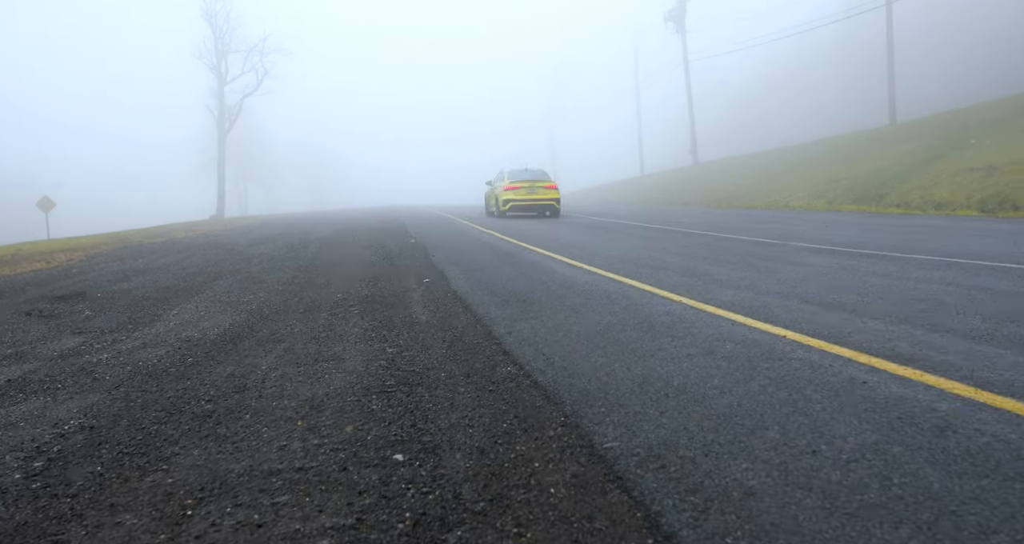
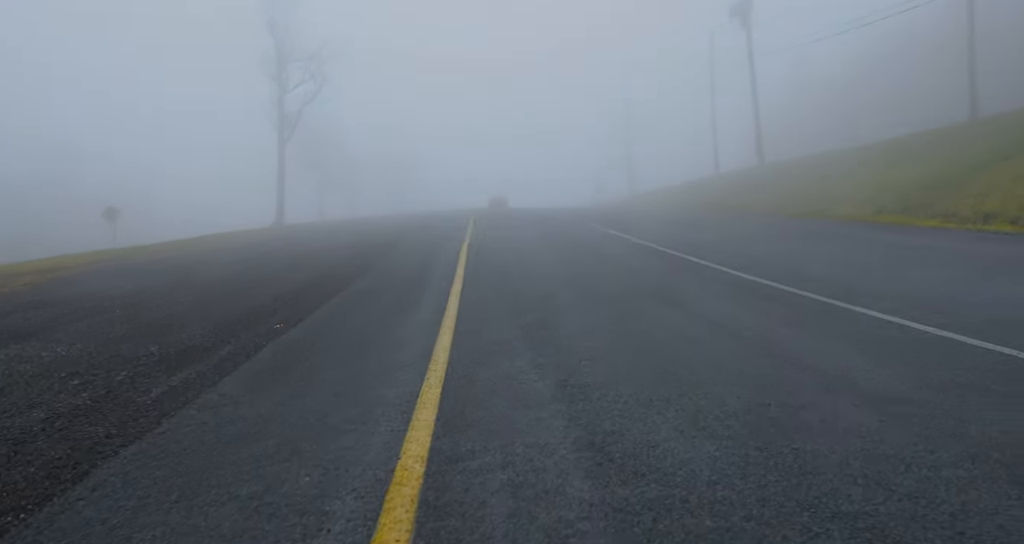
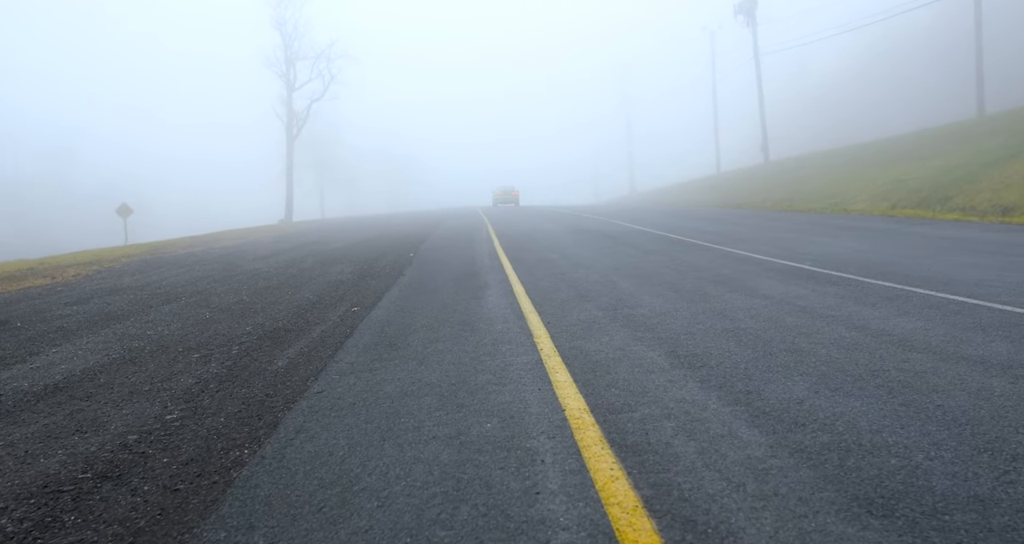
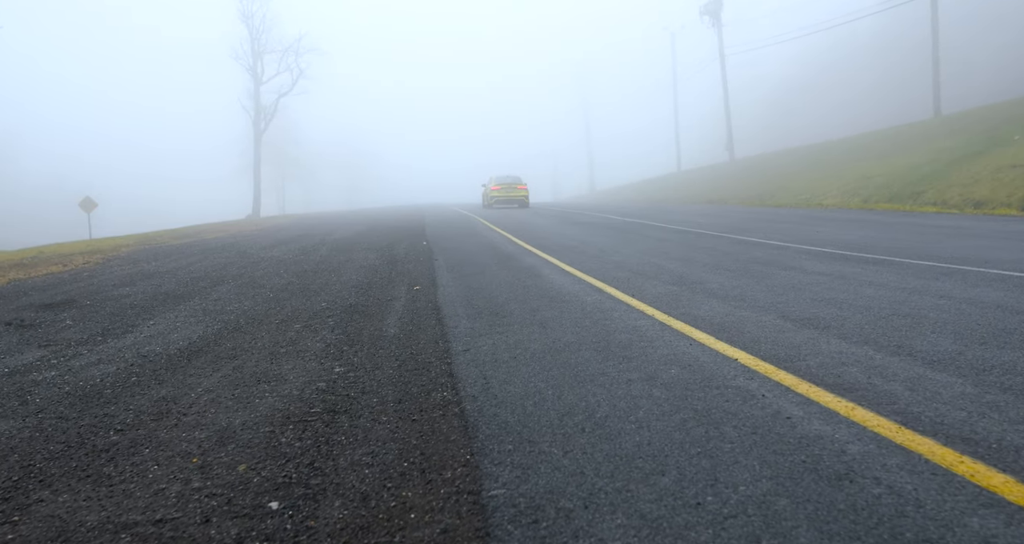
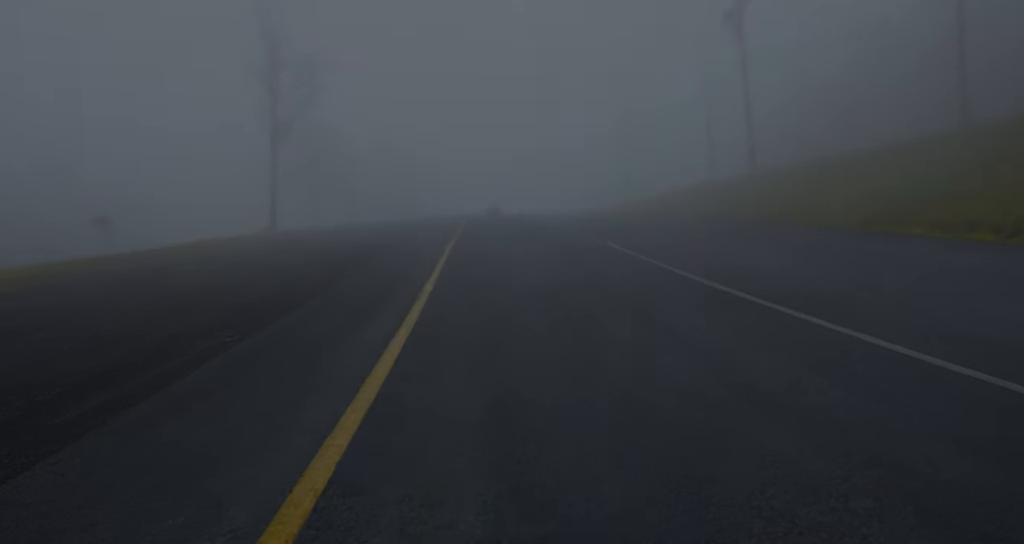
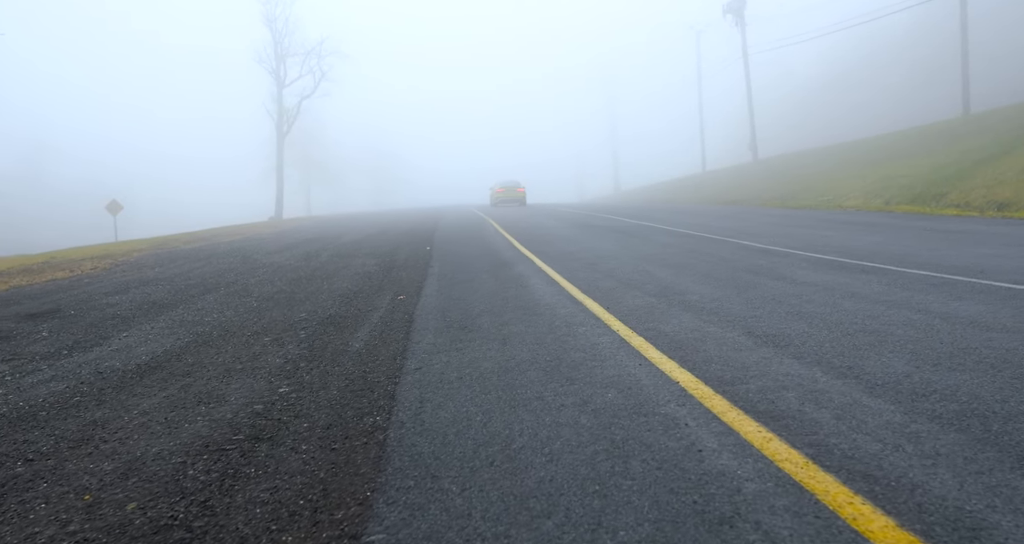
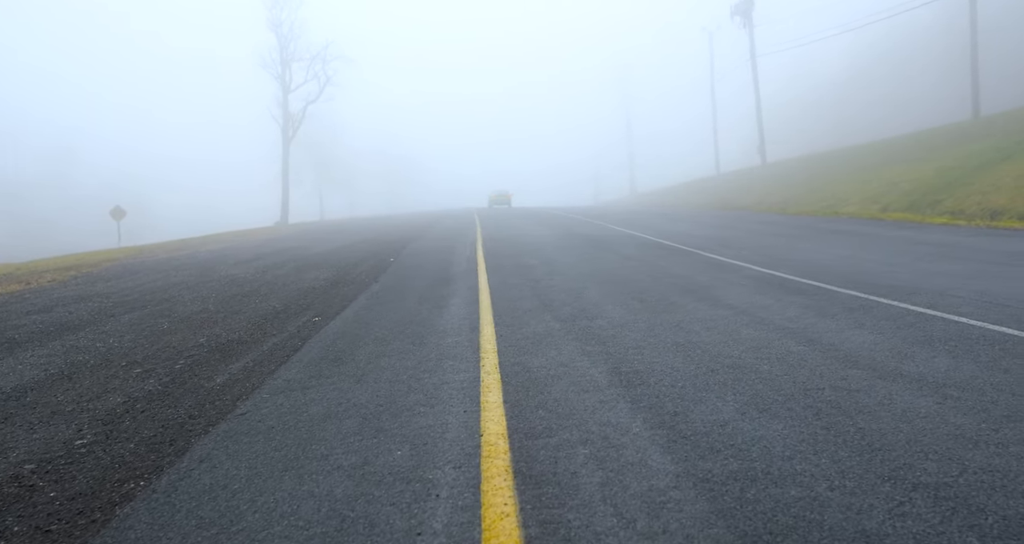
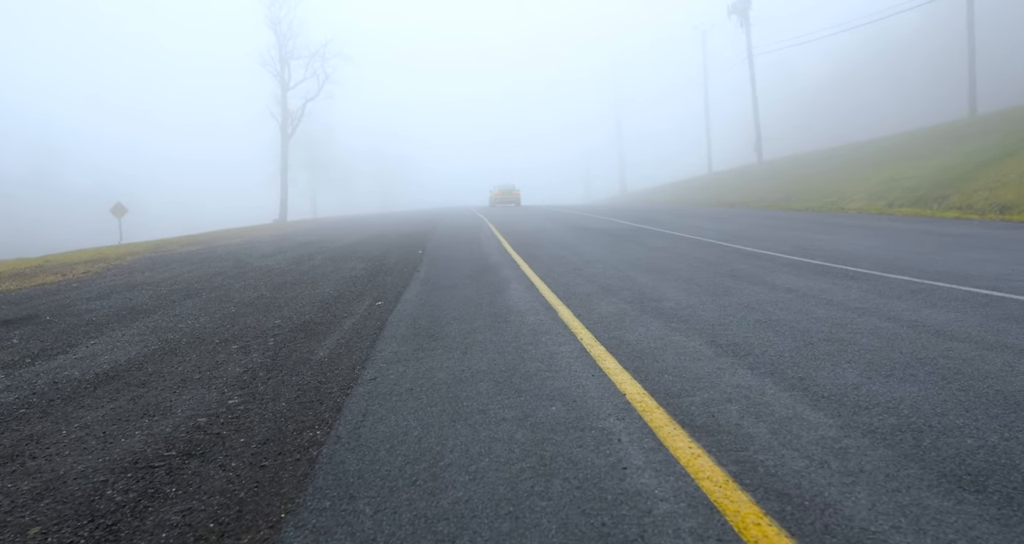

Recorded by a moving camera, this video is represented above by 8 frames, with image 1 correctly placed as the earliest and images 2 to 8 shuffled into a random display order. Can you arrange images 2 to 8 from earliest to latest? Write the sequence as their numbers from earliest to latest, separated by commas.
4, 6, 8, 3, 7, 2, 5
